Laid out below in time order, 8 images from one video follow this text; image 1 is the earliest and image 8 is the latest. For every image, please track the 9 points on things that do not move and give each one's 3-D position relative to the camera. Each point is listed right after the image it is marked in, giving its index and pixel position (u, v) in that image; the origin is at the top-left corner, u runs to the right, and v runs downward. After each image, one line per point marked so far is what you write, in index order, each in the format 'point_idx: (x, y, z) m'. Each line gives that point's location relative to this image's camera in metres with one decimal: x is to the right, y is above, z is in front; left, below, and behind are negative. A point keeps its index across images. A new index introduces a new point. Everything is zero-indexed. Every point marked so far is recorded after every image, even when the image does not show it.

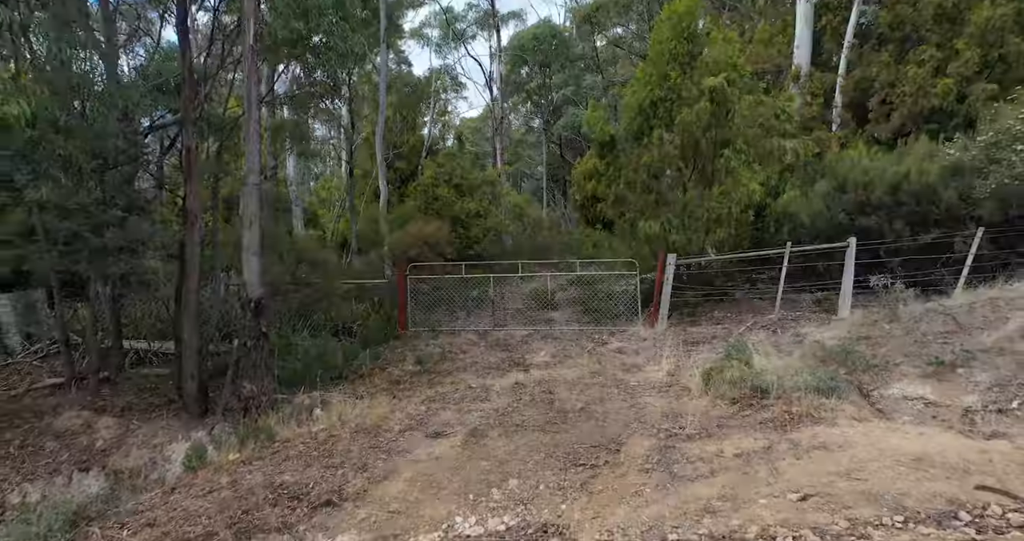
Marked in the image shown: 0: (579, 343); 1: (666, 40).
0: (+0.9, -1.0, +8.7) m
1: (+2.3, +3.5, +10.1) m
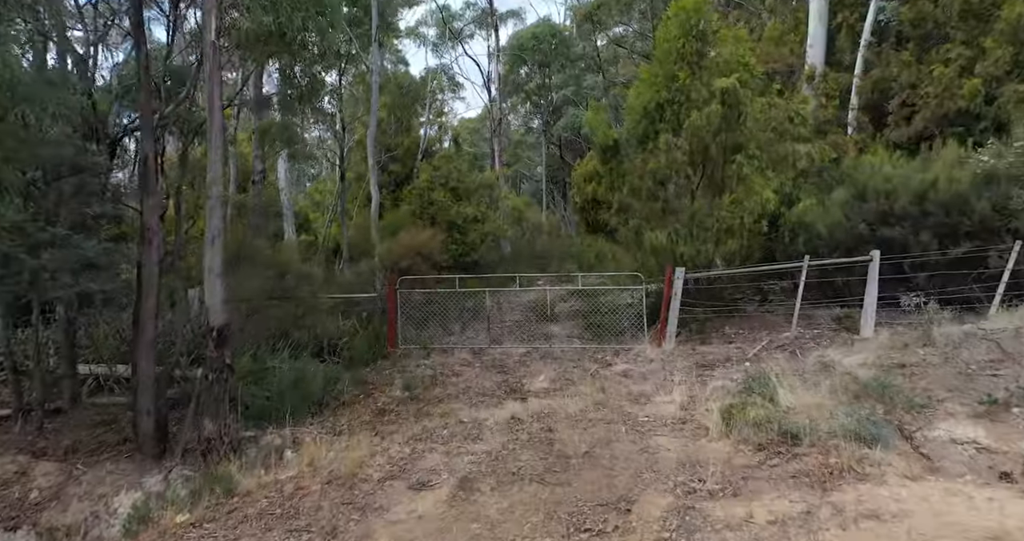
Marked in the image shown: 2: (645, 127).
0: (+0.8, -1.2, +8.1) m
1: (+2.3, +3.3, +9.5) m
2: (+2.0, +2.1, +9.8) m
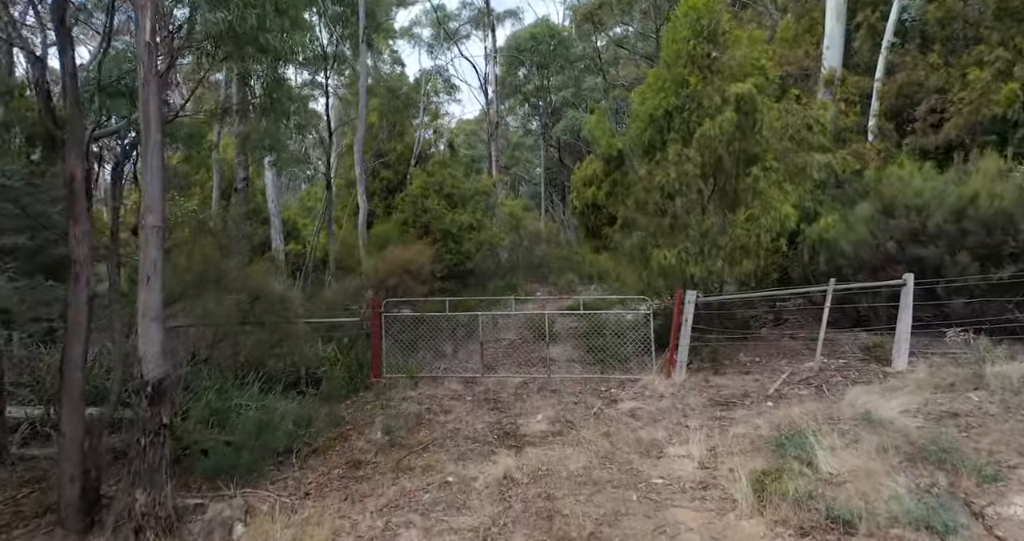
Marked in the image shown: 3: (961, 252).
0: (+0.8, -1.5, +7.3) m
1: (+2.2, +3.0, +8.7) m
2: (+1.9, +1.8, +9.0) m
3: (+5.3, +0.2, +7.7) m
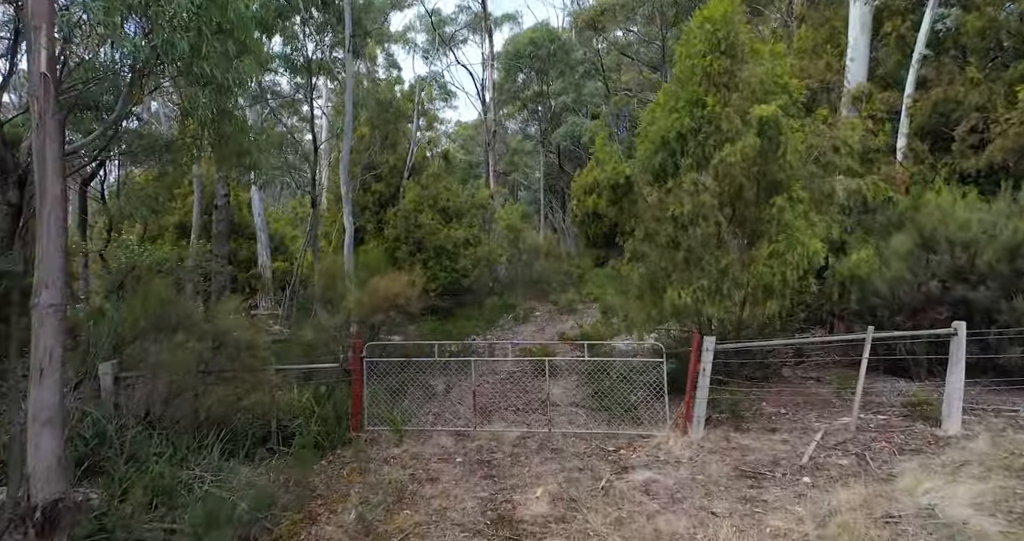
0: (+0.7, -1.9, +6.4) m
1: (+2.2, +2.6, +7.8) m
2: (+1.9, +1.4, +8.2) m
3: (+5.2, -0.2, +6.8) m
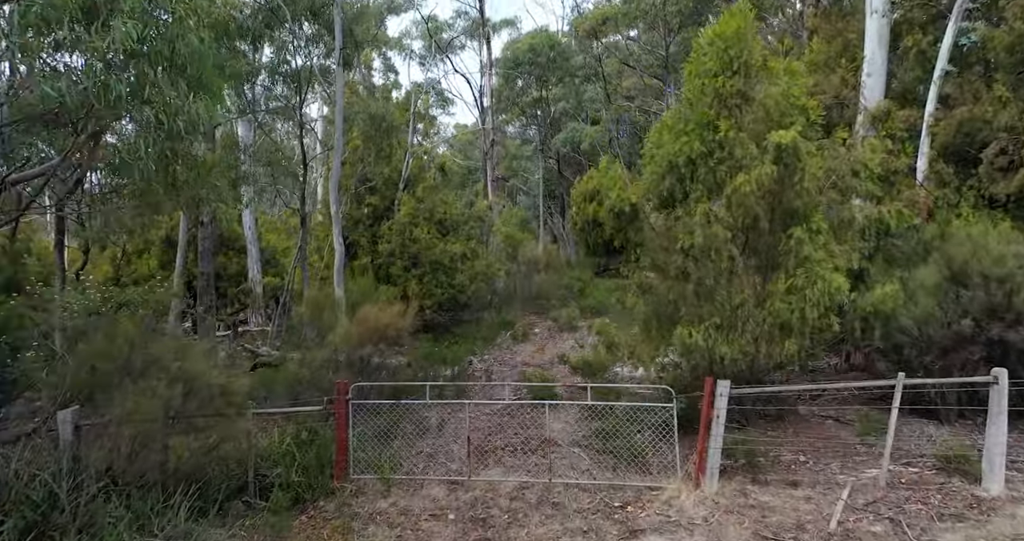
0: (+0.7, -2.3, +5.8) m
1: (+2.2, +2.2, +7.3) m
2: (+1.8, +1.0, +7.6) m
3: (+5.2, -0.6, +6.3) m
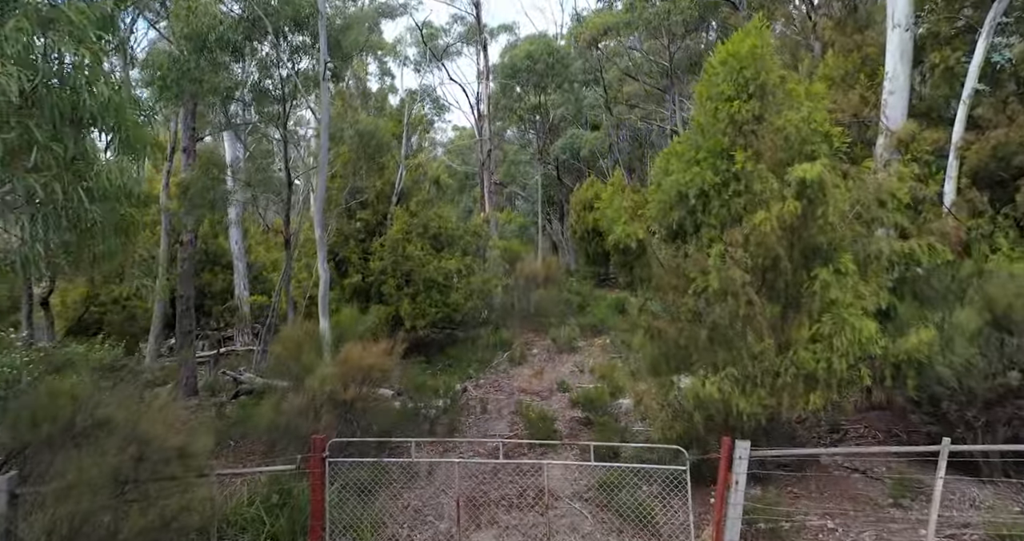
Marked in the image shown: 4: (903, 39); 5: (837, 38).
0: (+0.7, -2.7, +5.1) m
1: (+2.1, +1.8, +6.6) m
2: (+1.8, +0.6, +6.9) m
3: (+5.1, -1.1, +5.6) m
4: (+5.2, +3.1, +8.7) m
5: (+5.2, +3.7, +10.5) m
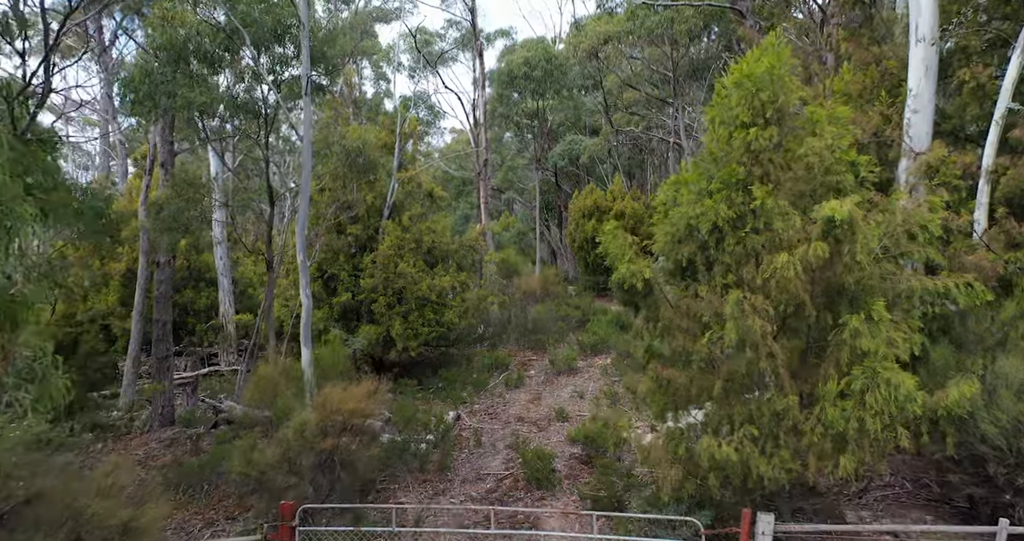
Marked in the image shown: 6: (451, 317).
0: (+0.6, -3.1, +4.5) m
1: (+2.0, +1.4, +5.9) m
2: (+1.7, +0.2, +6.2) m
3: (+5.1, -1.5, +4.9) m
4: (+5.1, +2.7, +8.0) m
5: (+5.1, +3.3, +9.8) m
6: (-1.4, -1.2, +15.9) m
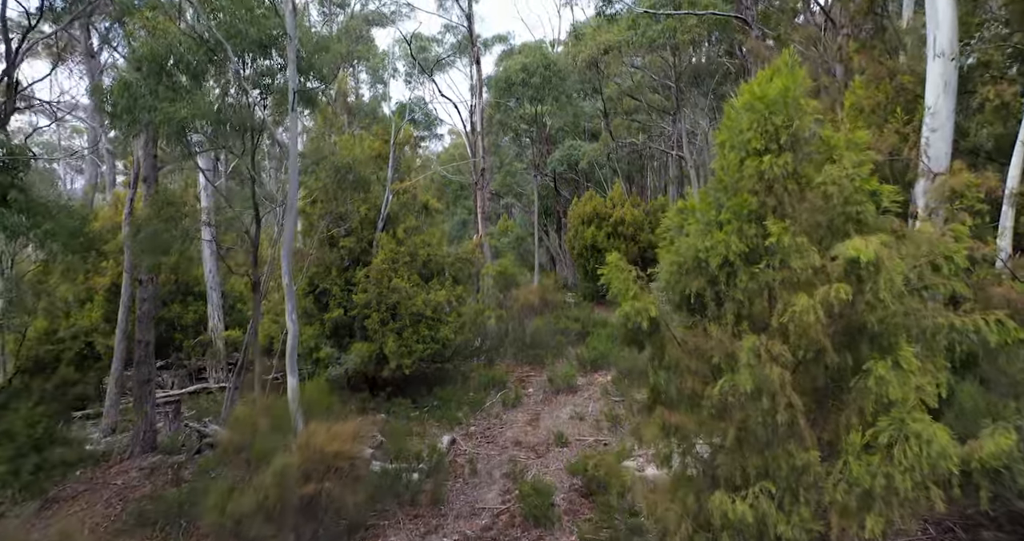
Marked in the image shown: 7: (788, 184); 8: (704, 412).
0: (+0.6, -3.4, +4.0) m
1: (+2.0, +1.0, +5.5) m
2: (+1.7, -0.2, +5.8) m
3: (+5.0, -1.8, +4.5) m
4: (+5.1, +2.3, +7.6) m
5: (+5.0, +3.0, +9.4) m
6: (-1.5, -1.5, +15.4) m
7: (+2.3, +0.7, +5.4) m
8: (+1.7, -1.2, +5.7) m
